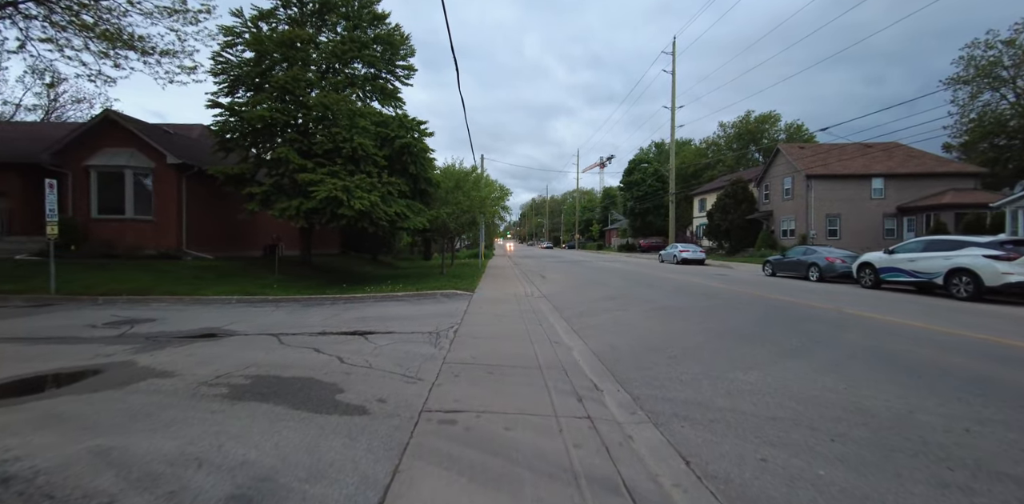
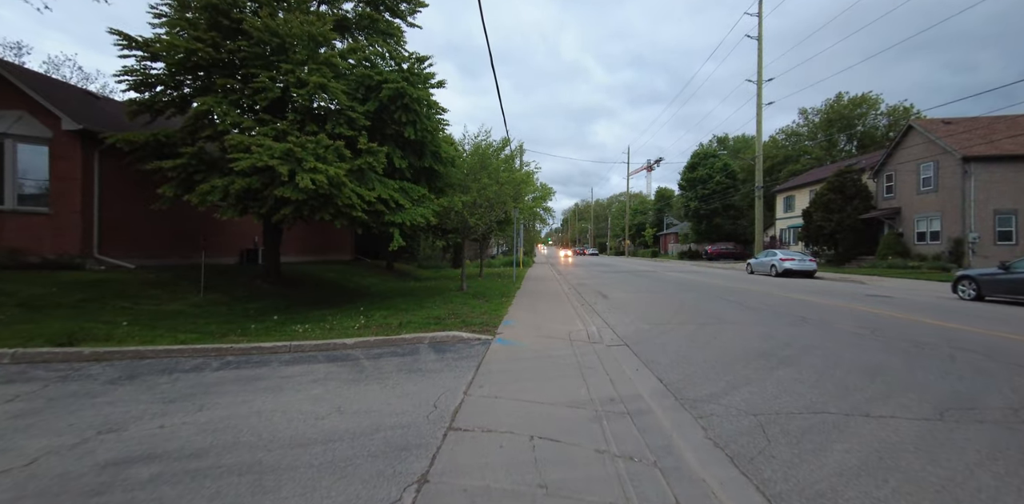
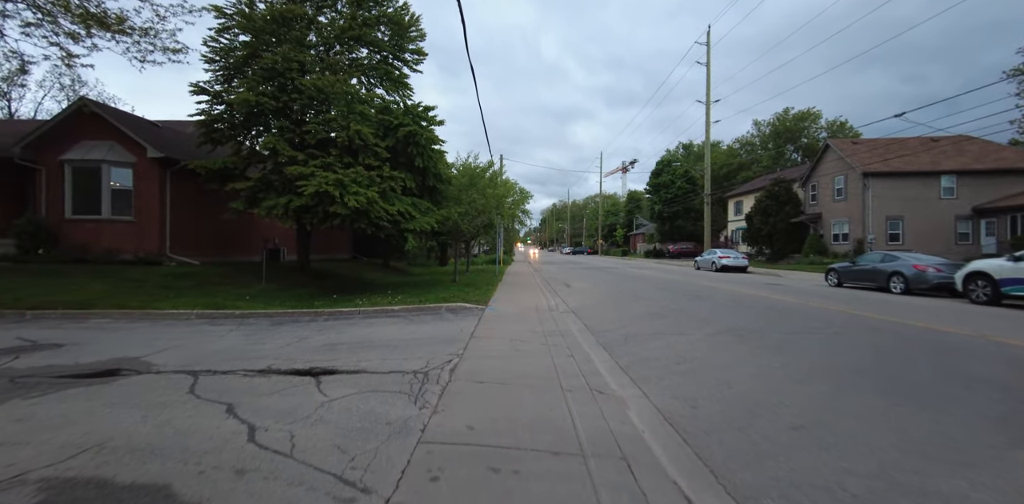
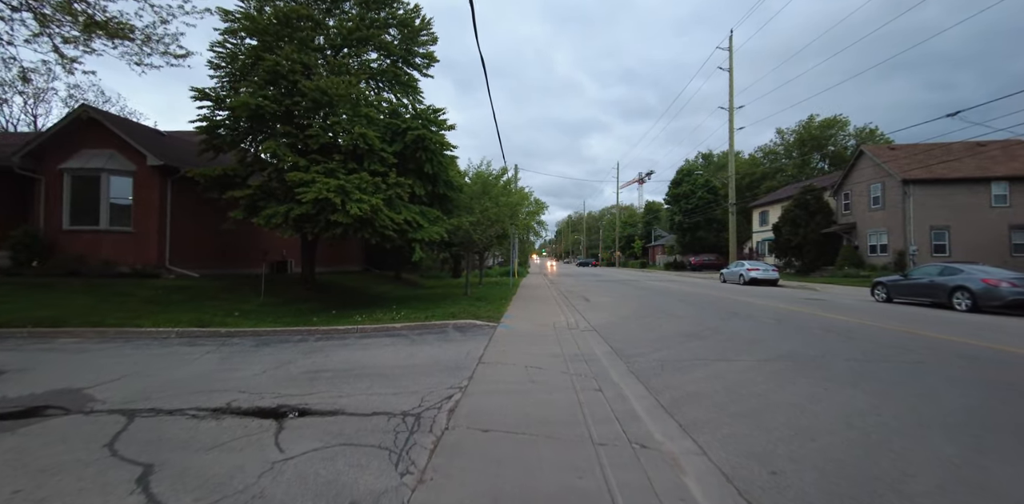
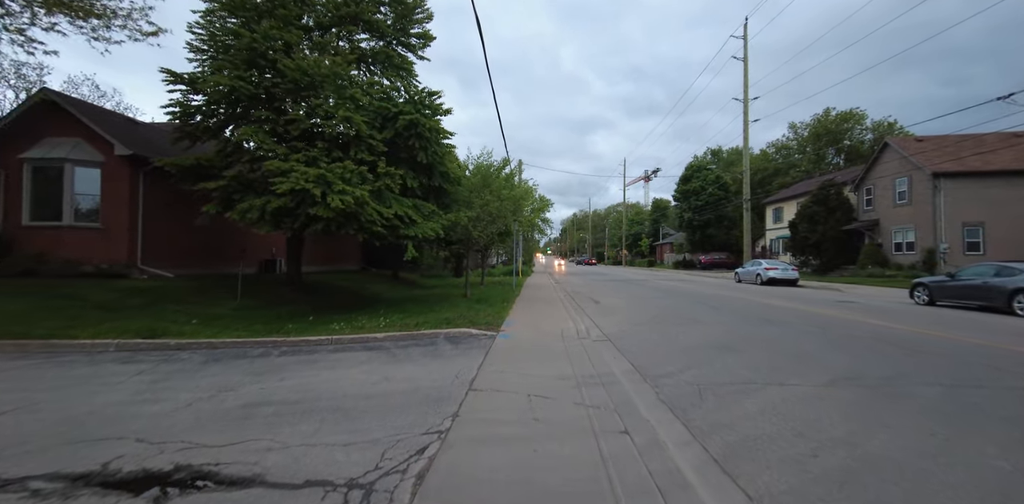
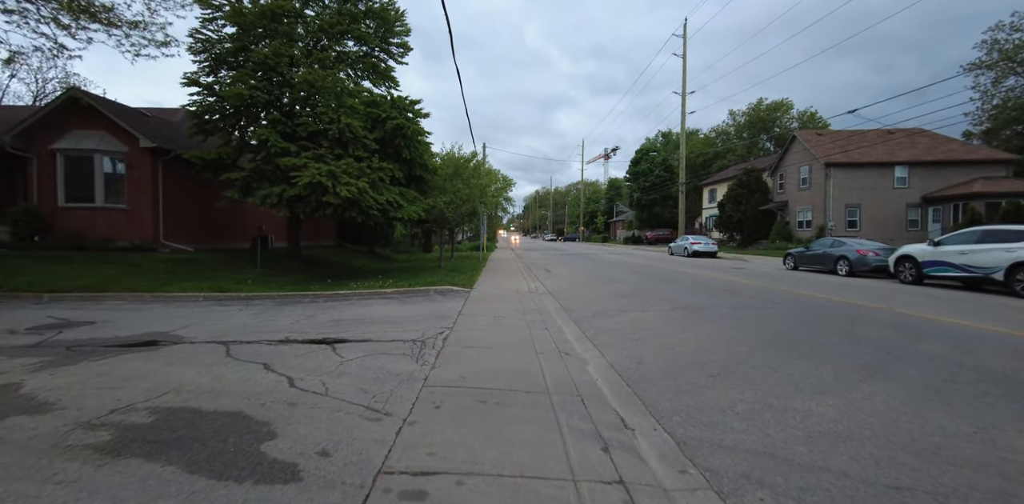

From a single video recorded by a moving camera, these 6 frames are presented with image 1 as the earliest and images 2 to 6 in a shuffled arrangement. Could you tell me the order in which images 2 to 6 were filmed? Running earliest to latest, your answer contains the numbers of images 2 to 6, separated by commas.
6, 3, 4, 5, 2
